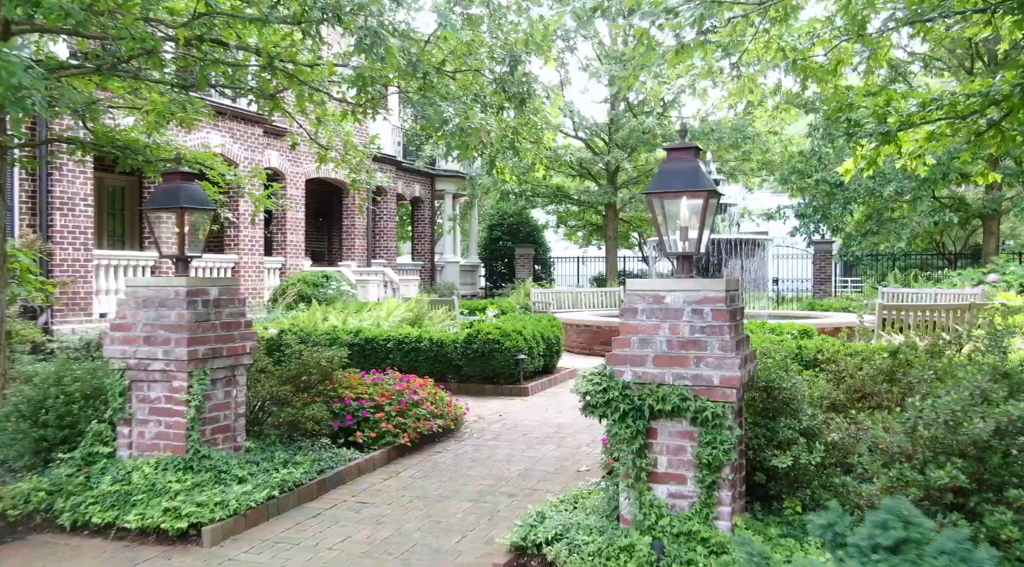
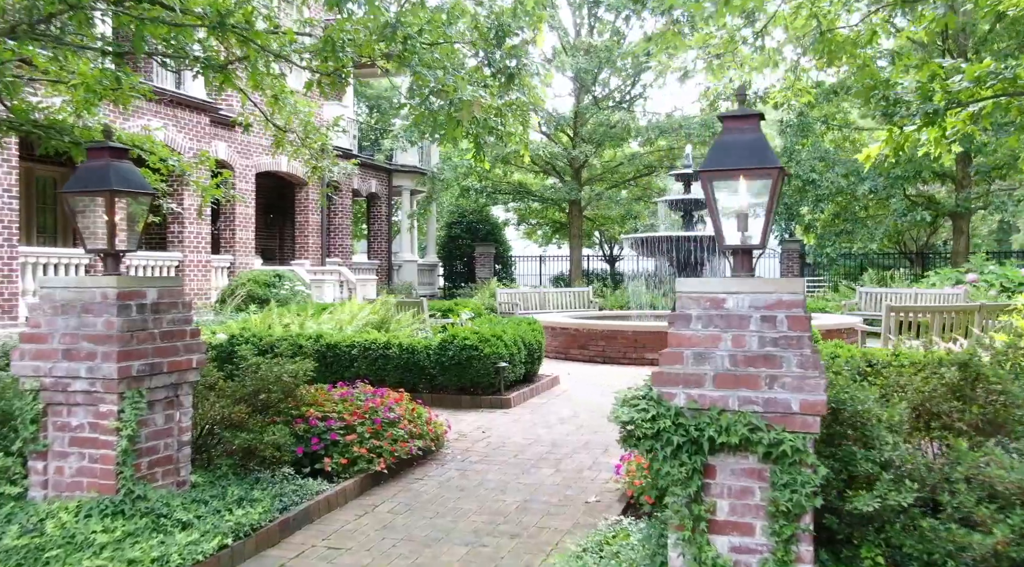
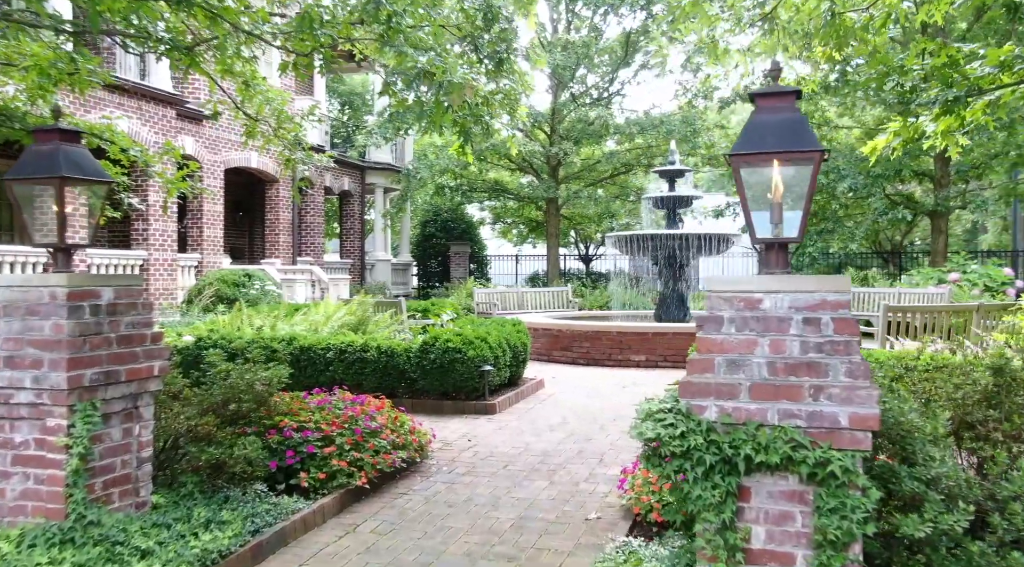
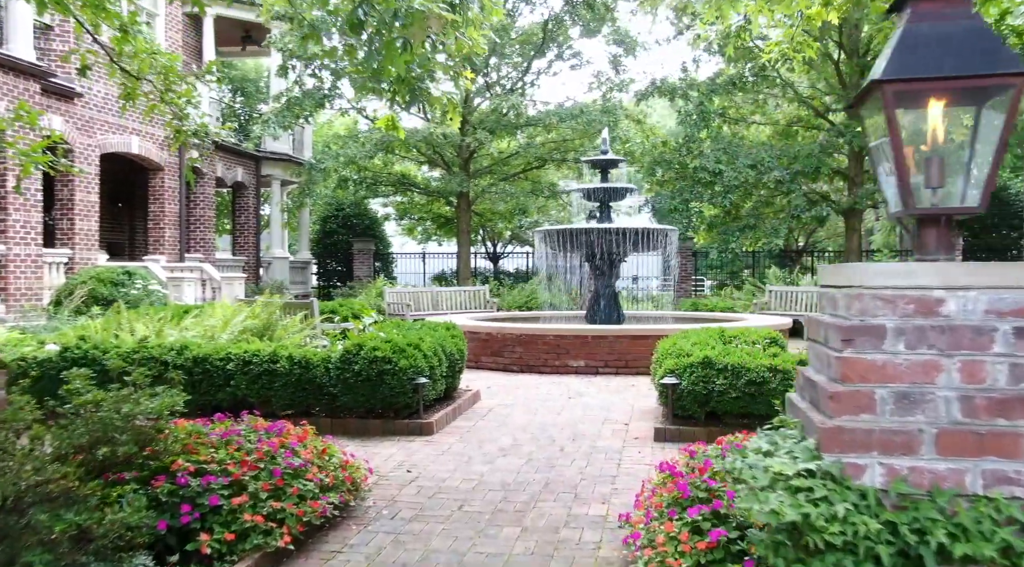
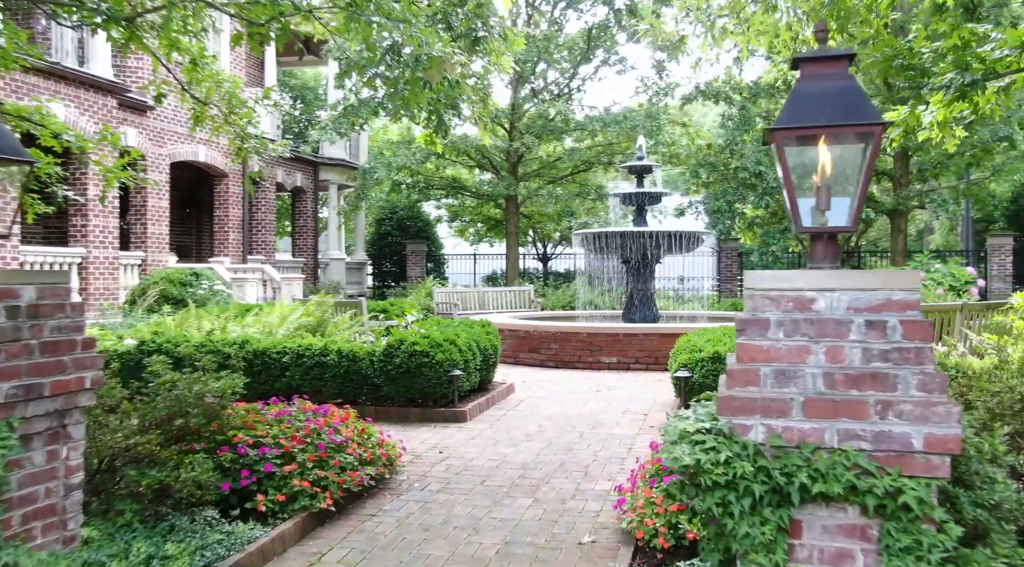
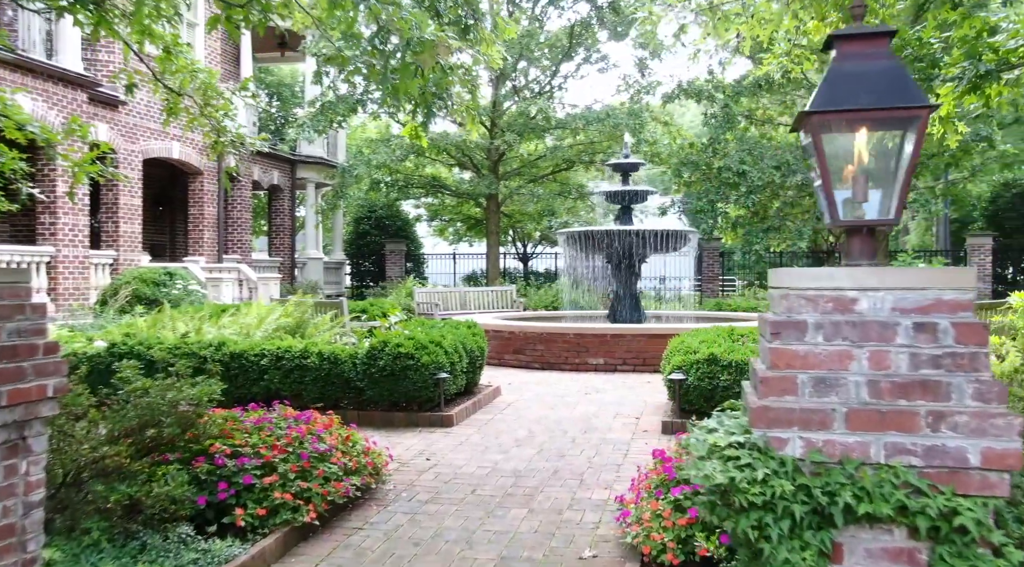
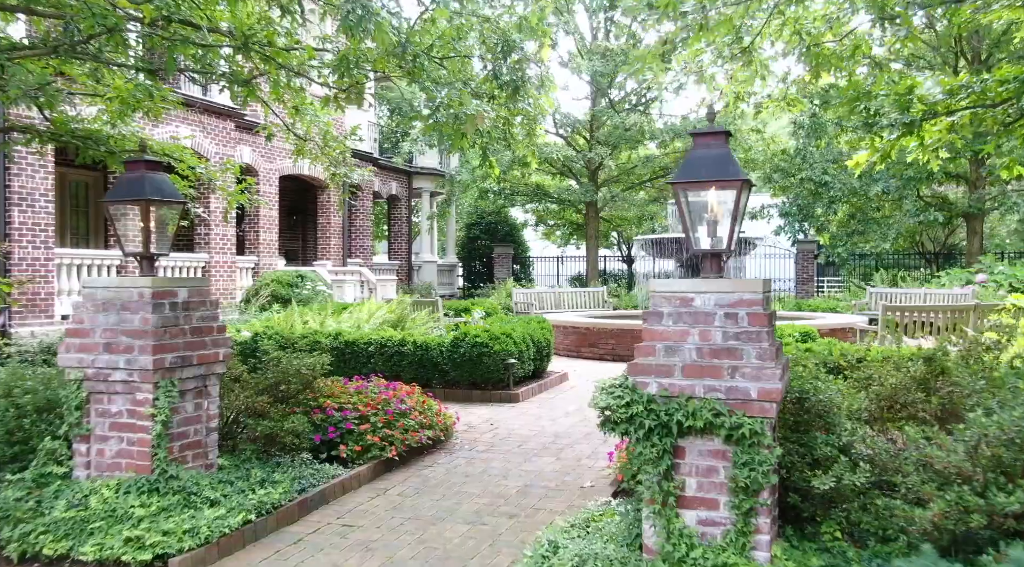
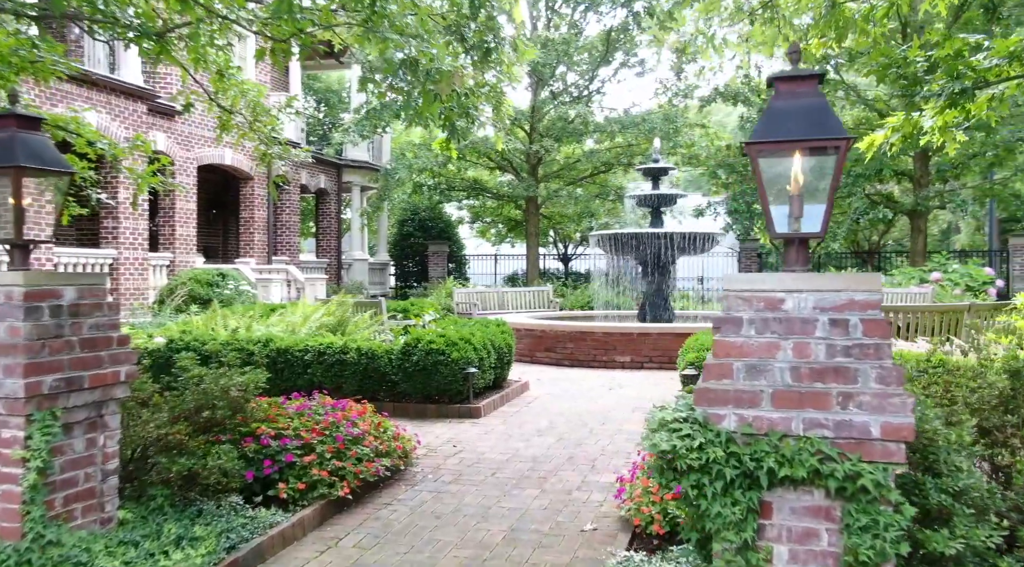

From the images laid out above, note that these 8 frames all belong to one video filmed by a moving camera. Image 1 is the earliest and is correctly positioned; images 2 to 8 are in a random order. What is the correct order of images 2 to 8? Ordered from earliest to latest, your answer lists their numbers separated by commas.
7, 2, 3, 8, 5, 6, 4
